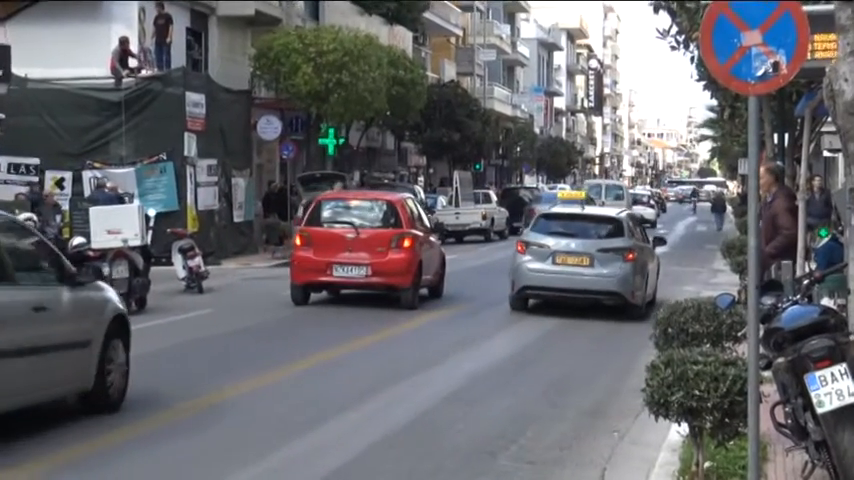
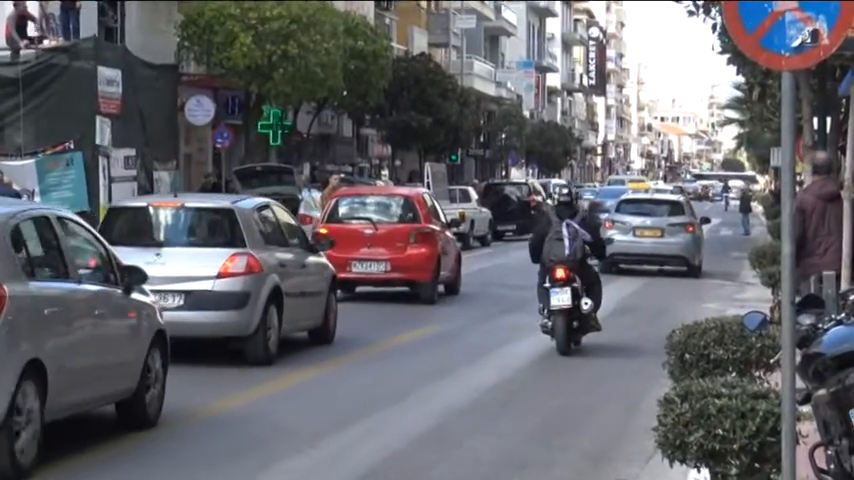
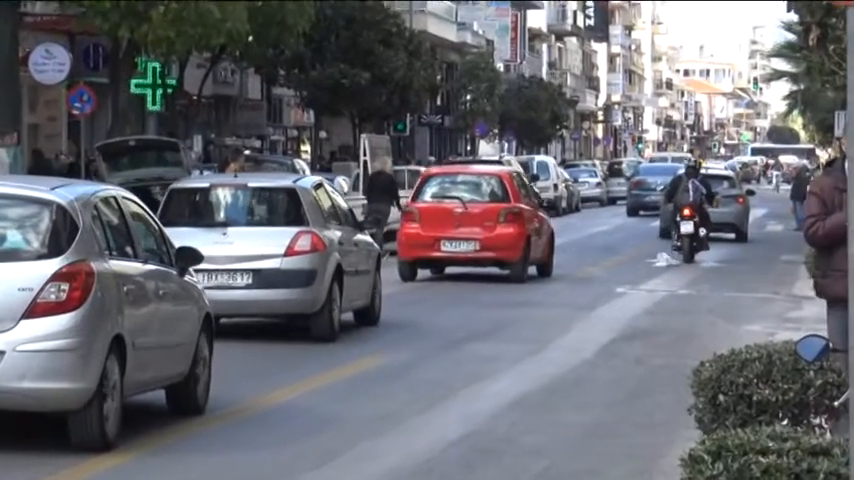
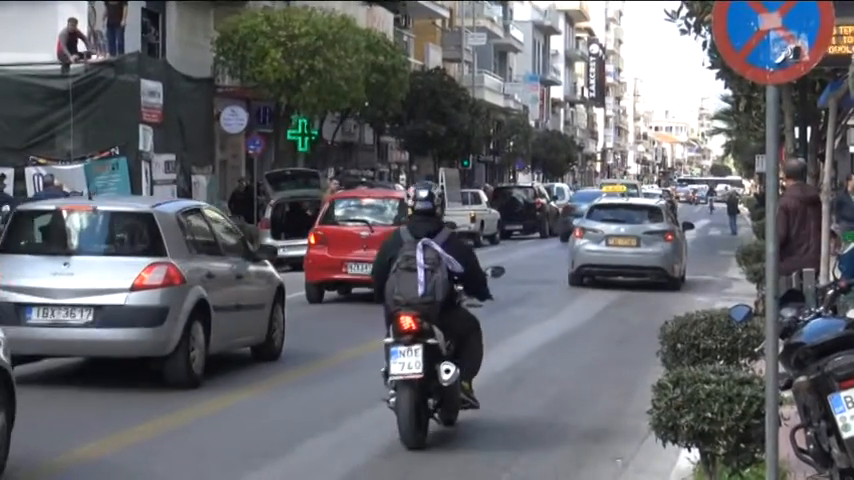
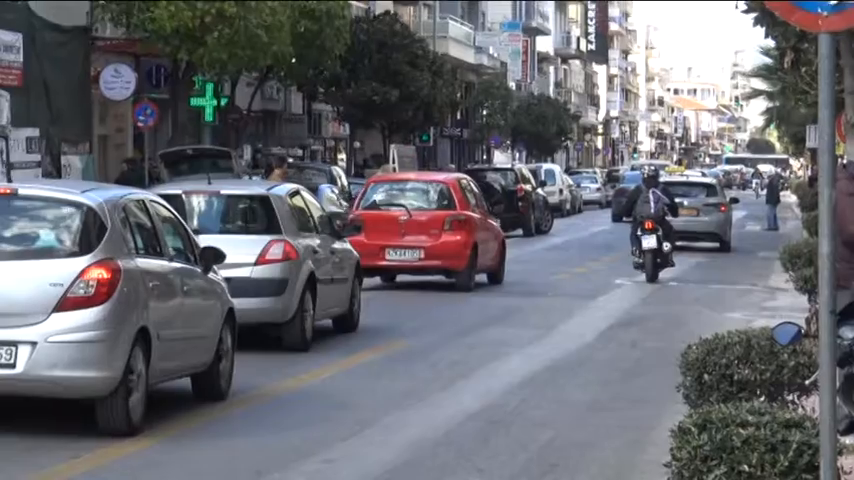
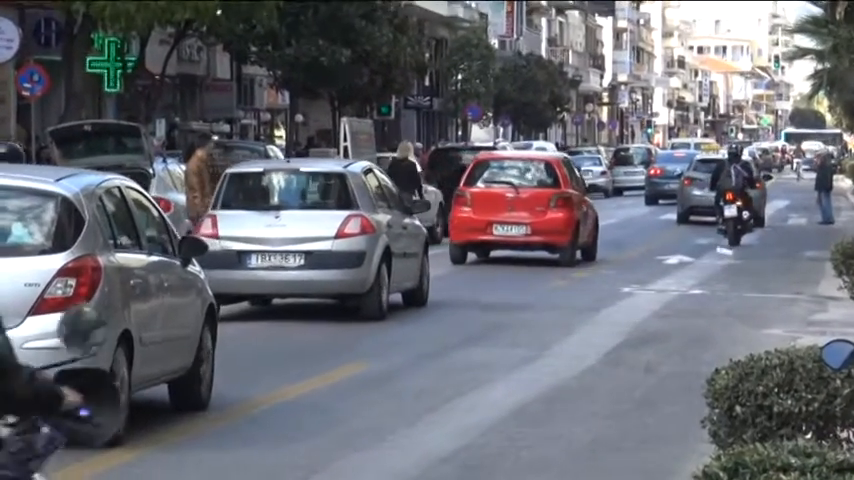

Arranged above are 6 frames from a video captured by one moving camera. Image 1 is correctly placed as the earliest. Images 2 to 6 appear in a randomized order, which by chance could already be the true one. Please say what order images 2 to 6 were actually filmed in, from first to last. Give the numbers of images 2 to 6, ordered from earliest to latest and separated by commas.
4, 2, 5, 3, 6
